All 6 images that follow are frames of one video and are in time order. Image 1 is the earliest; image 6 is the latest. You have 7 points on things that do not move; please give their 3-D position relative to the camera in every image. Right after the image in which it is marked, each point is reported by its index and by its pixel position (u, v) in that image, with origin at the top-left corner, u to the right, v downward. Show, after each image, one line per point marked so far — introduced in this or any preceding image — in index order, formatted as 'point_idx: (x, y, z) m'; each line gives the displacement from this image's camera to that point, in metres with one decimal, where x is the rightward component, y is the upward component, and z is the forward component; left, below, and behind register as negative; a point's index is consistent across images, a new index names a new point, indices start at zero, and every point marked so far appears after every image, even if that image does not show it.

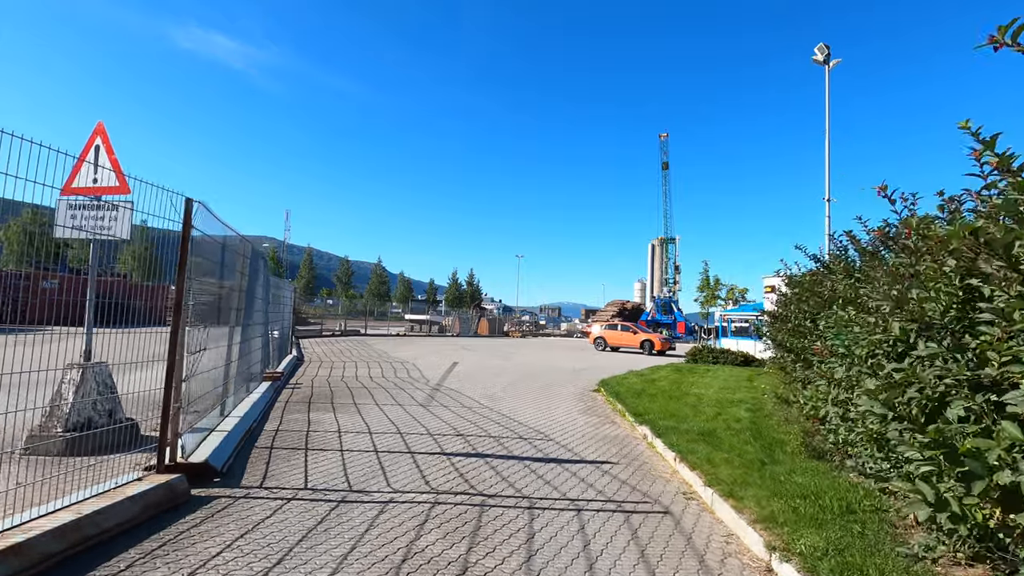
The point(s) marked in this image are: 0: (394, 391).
0: (-2.5, -2.2, +11.7) m
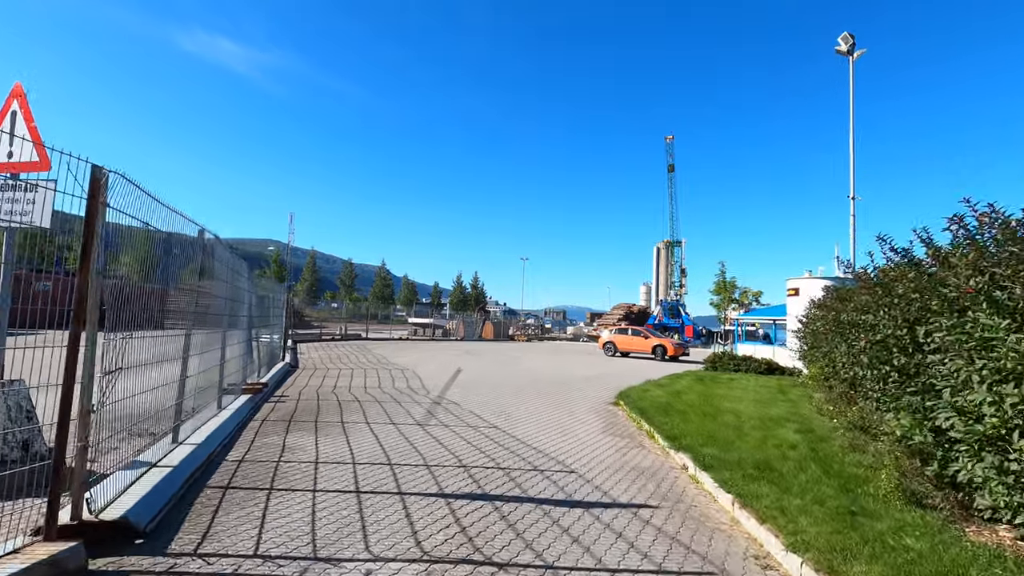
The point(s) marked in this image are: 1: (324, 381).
0: (-2.3, -2.2, +10.4) m
1: (-4.9, -2.4, +14.3) m
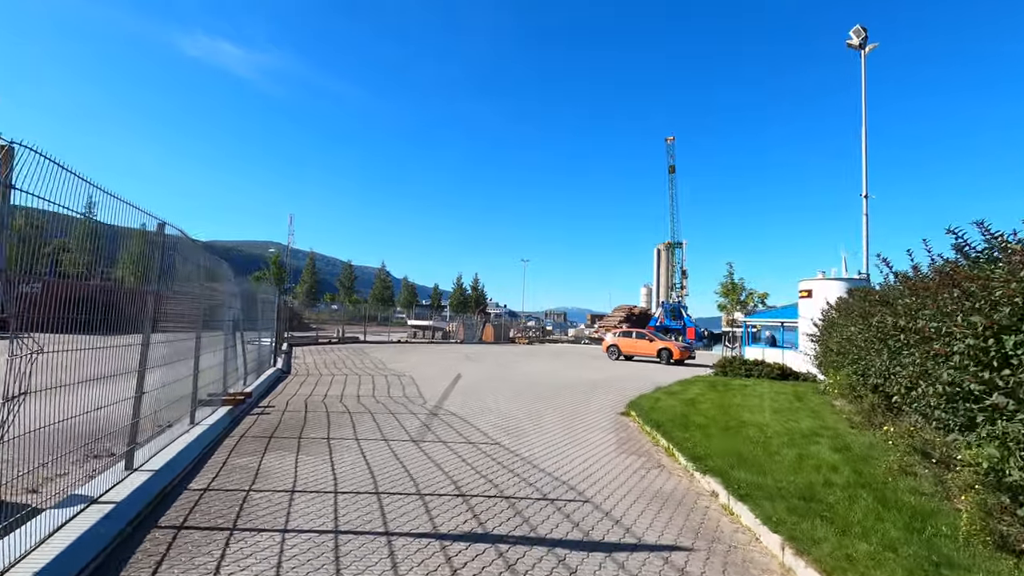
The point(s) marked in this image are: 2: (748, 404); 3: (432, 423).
0: (-2.3, -2.3, +9.6) m
1: (-4.8, -2.5, +13.5) m
2: (+4.9, -2.4, +11.4) m
3: (-1.4, -2.3, +9.2) m
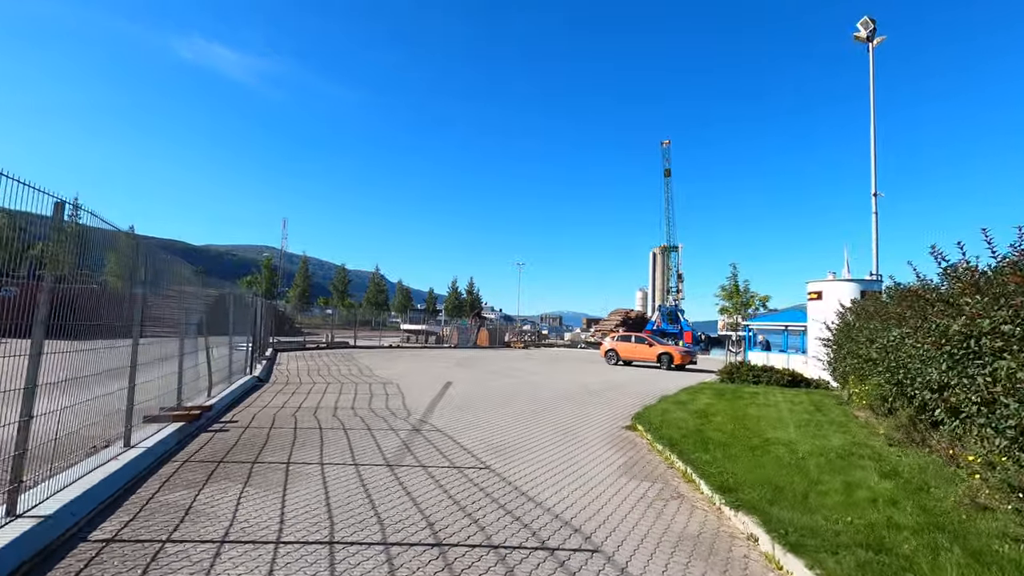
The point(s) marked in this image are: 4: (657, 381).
0: (-2.4, -2.2, +8.5) m
1: (-5.0, -2.5, +12.4) m
2: (+4.8, -2.4, +10.4) m
3: (-1.5, -2.3, +8.1) m
4: (+5.3, -3.4, +20.0) m
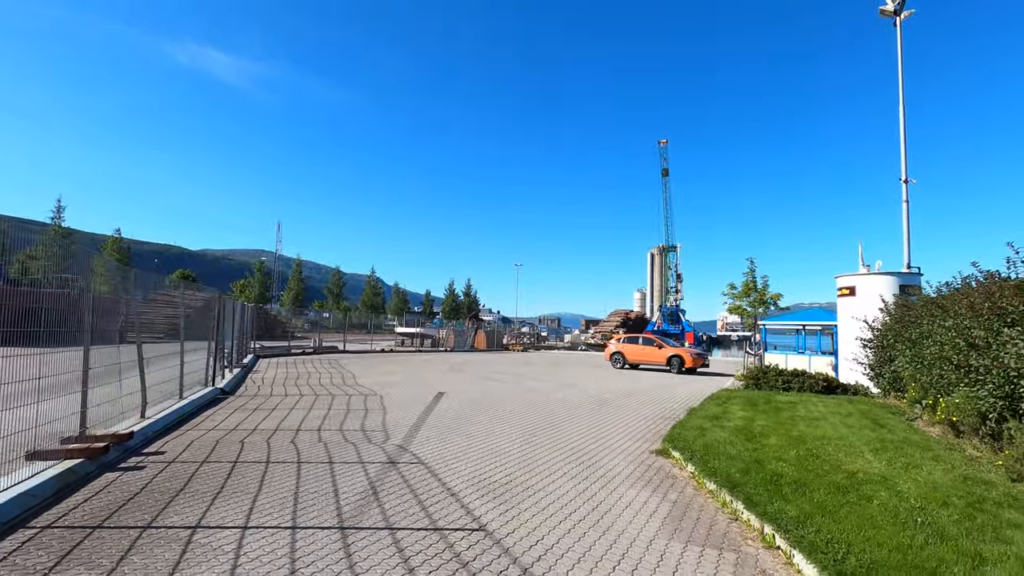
0: (-2.3, -2.2, +6.5) m
1: (-5.0, -2.4, +10.4) m
2: (+4.8, -2.3, +8.4) m
3: (-1.4, -2.2, +6.1) m
4: (+5.3, -3.3, +18.0) m
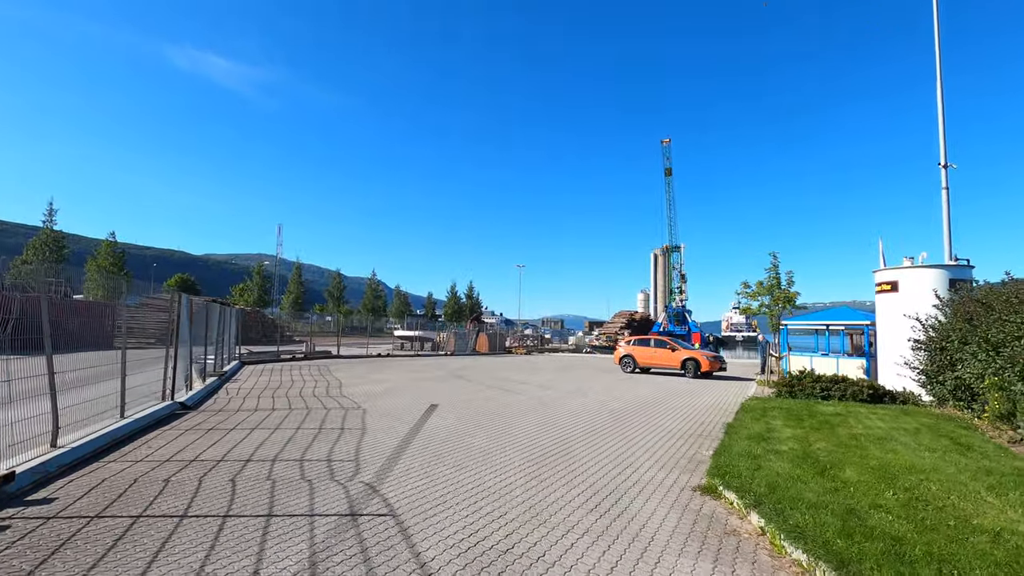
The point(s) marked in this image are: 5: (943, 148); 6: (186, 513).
0: (-2.3, -2.1, +4.8) m
1: (-4.9, -2.4, +8.6) m
2: (+4.8, -2.1, +6.6) m
3: (-1.4, -2.1, +4.4) m
4: (+5.3, -3.2, +16.2) m
5: (+14.8, +4.8, +18.9) m
6: (-3.0, -2.1, +5.2) m
